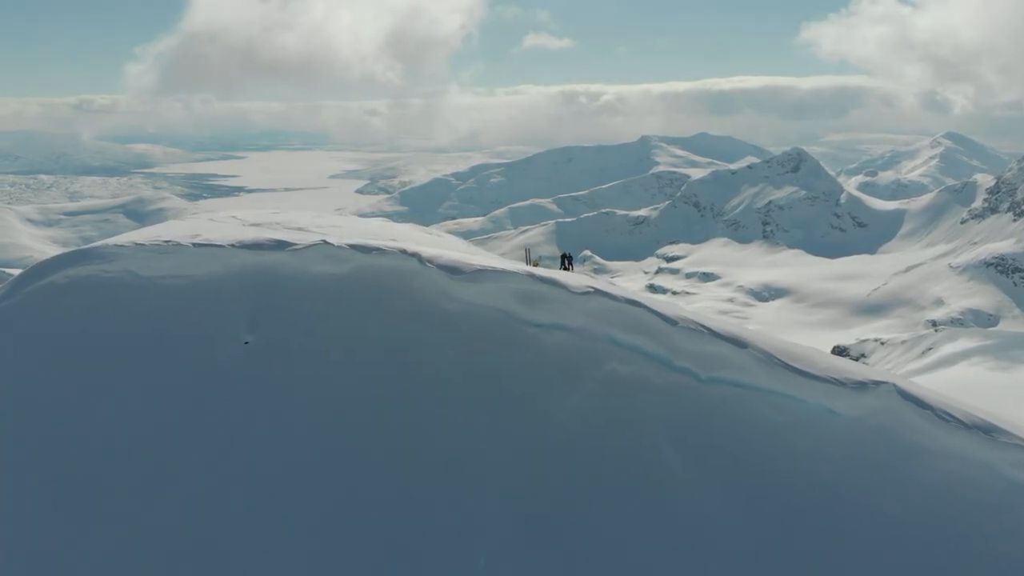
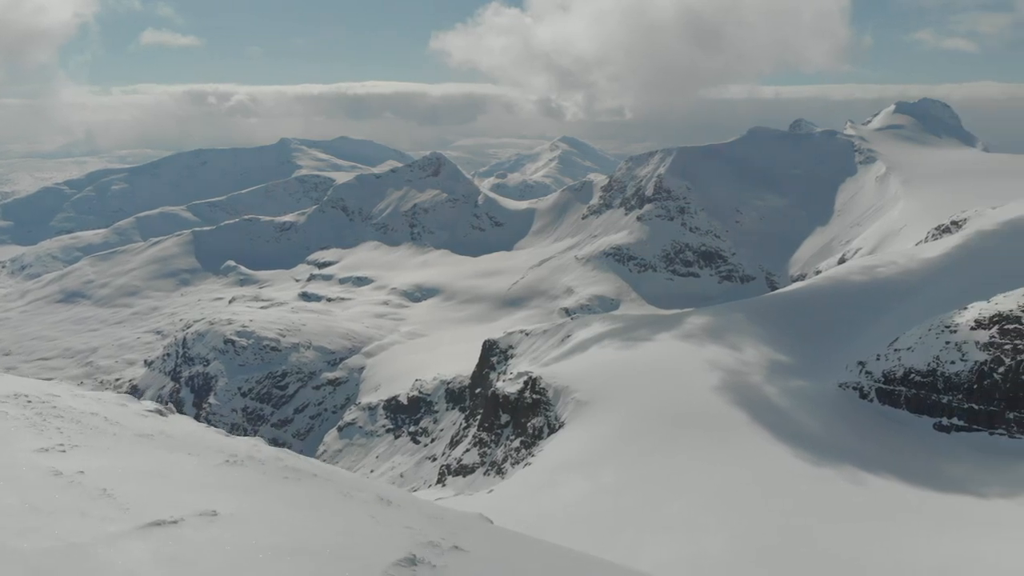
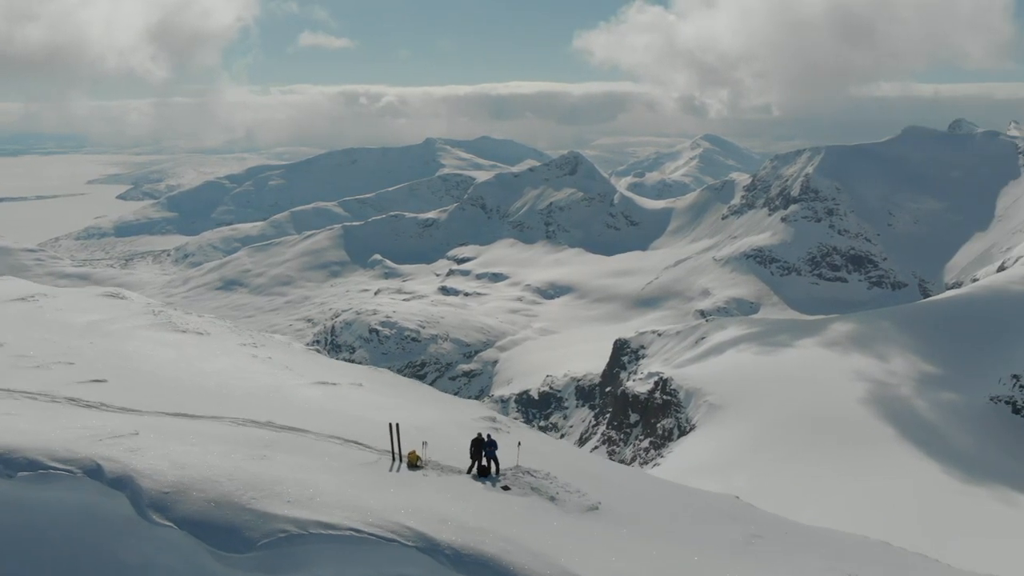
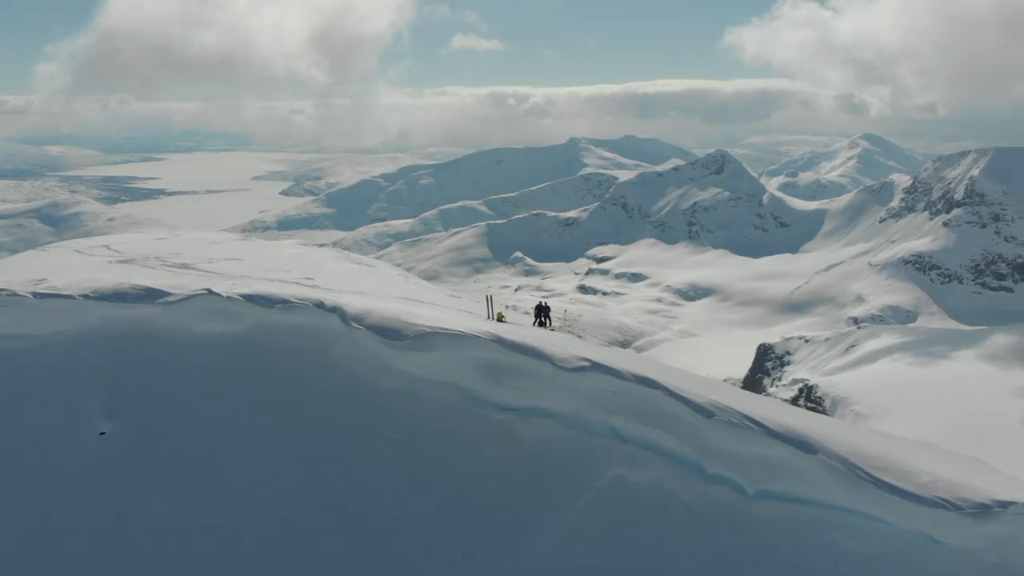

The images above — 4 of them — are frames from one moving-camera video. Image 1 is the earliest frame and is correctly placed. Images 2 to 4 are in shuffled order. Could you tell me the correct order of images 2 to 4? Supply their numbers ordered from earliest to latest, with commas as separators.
4, 3, 2
